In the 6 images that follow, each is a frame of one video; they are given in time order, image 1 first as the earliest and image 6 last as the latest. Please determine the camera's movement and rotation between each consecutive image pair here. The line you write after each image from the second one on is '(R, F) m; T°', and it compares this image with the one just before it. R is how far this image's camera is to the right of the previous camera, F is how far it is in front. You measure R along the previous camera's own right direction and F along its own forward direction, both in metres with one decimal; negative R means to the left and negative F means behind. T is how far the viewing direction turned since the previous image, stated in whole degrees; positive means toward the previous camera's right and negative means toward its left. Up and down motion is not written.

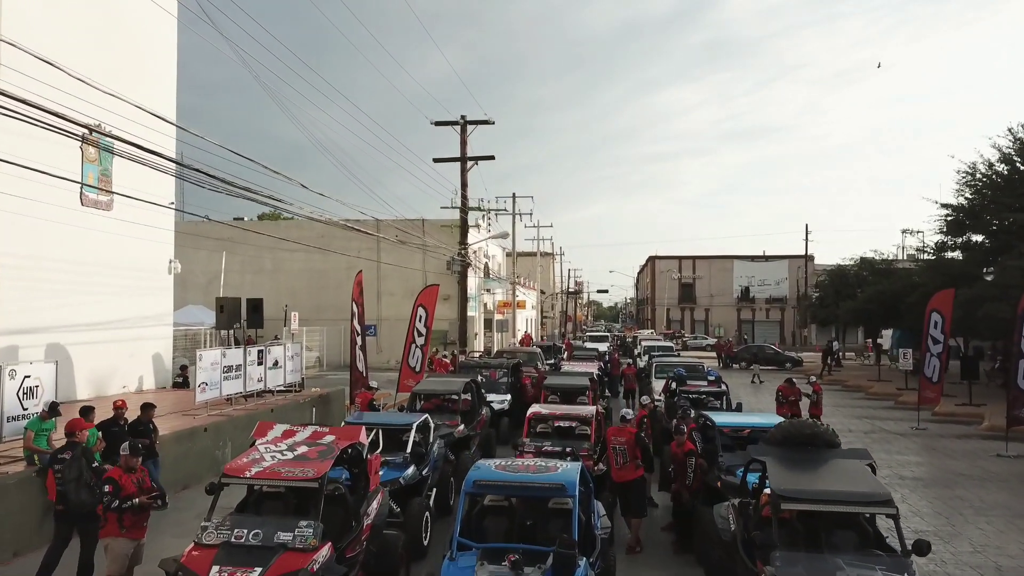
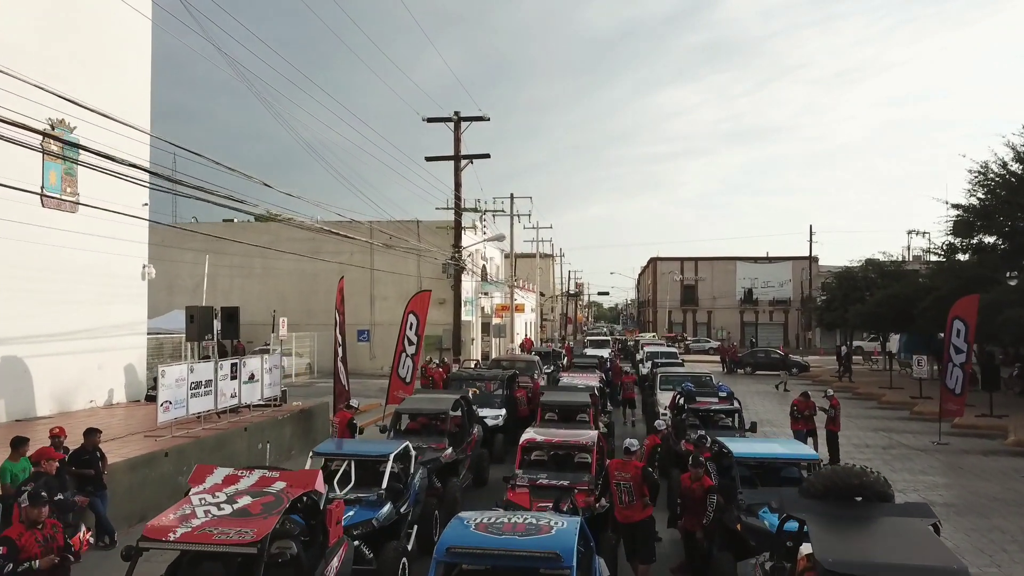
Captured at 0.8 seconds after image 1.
(+0.1, +1.1) m; 0°
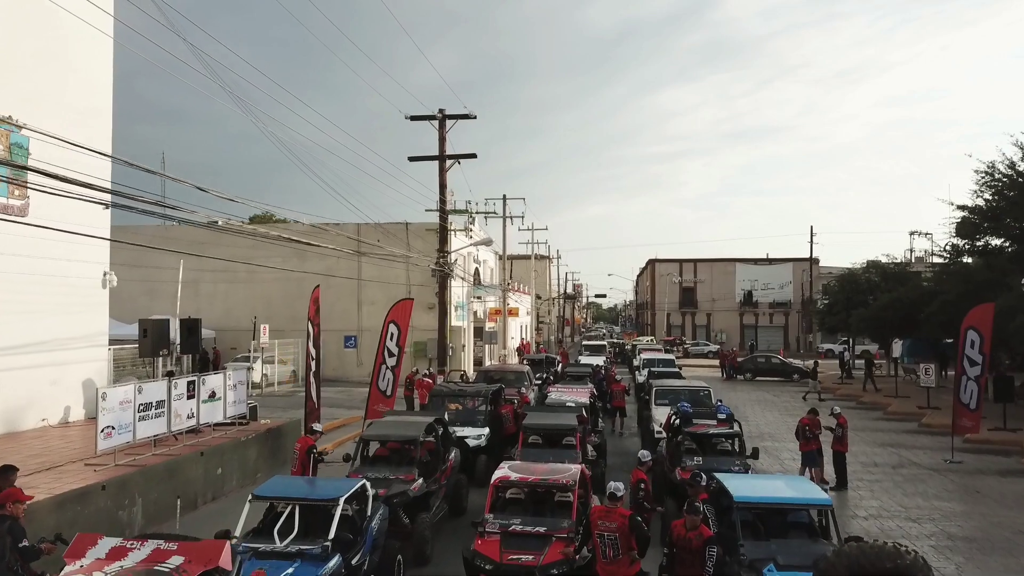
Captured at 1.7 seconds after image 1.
(+0.3, +1.1) m; 0°
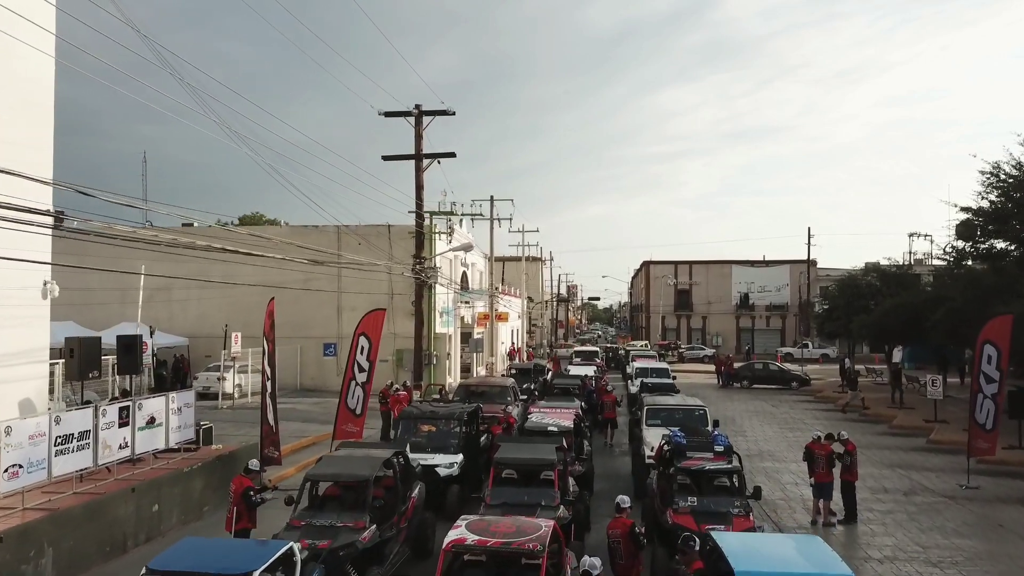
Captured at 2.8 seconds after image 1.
(+0.3, +1.3) m; 0°
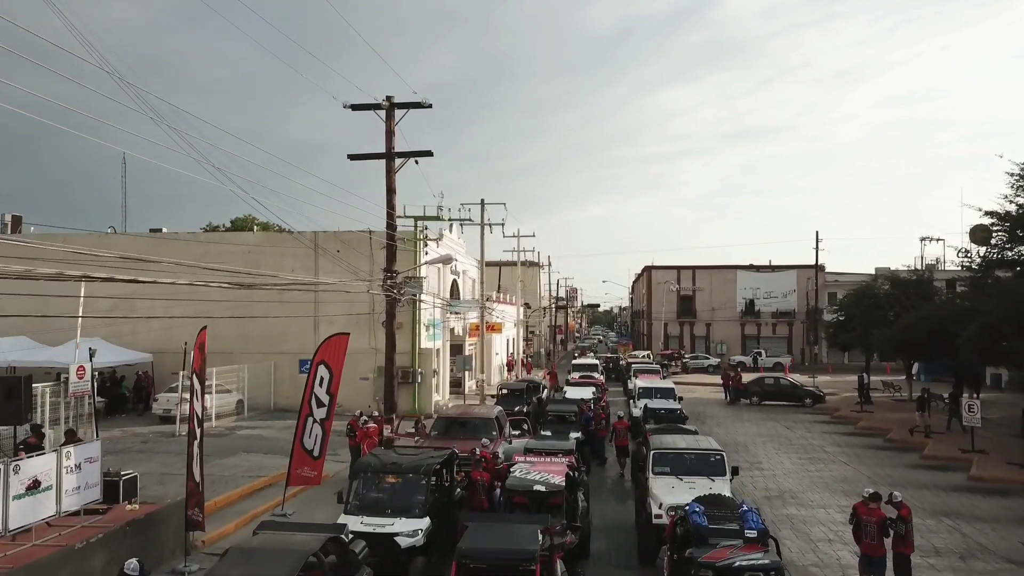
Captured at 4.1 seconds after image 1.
(+0.3, +2.4) m; 0°
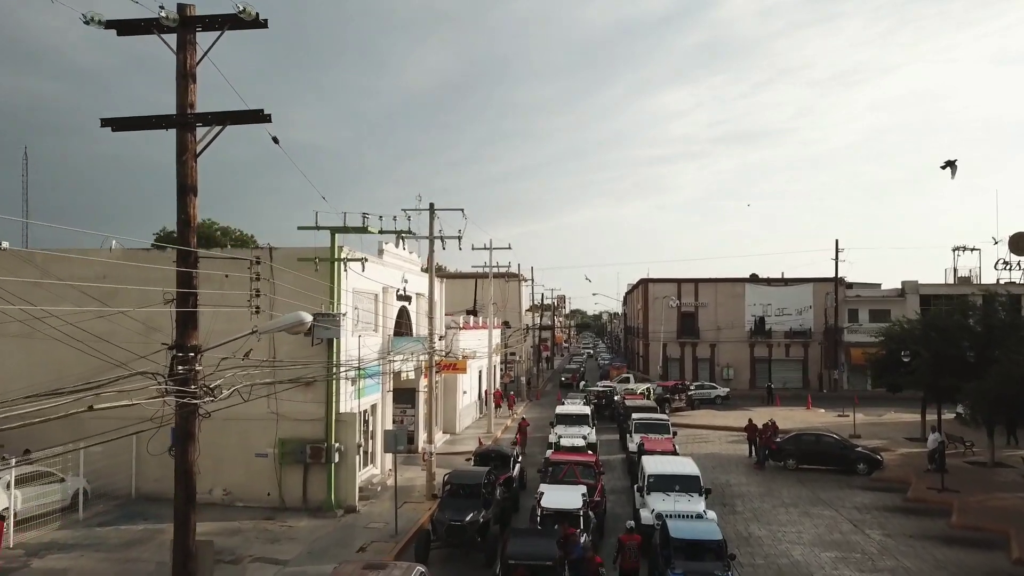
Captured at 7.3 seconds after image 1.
(+0.7, +7.8) m; +1°
